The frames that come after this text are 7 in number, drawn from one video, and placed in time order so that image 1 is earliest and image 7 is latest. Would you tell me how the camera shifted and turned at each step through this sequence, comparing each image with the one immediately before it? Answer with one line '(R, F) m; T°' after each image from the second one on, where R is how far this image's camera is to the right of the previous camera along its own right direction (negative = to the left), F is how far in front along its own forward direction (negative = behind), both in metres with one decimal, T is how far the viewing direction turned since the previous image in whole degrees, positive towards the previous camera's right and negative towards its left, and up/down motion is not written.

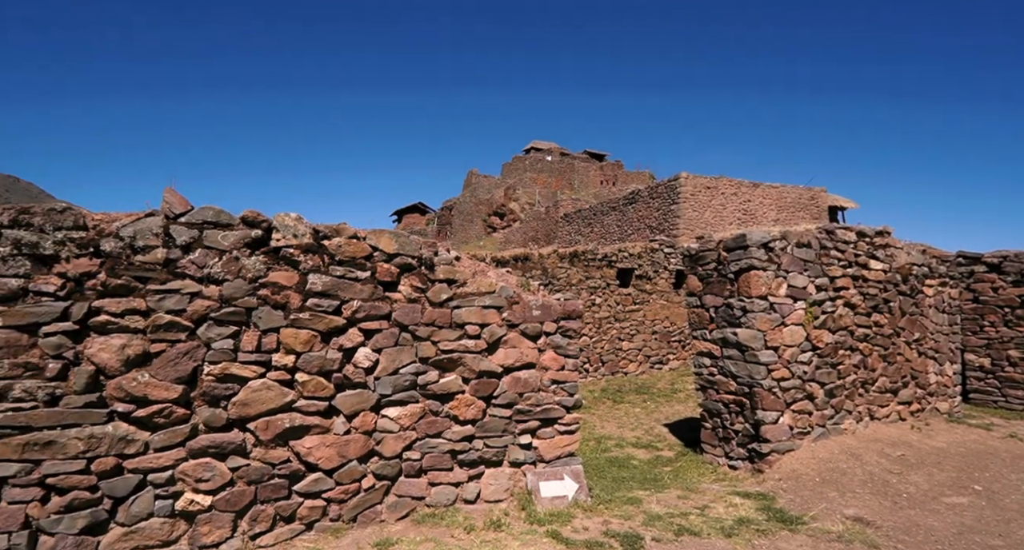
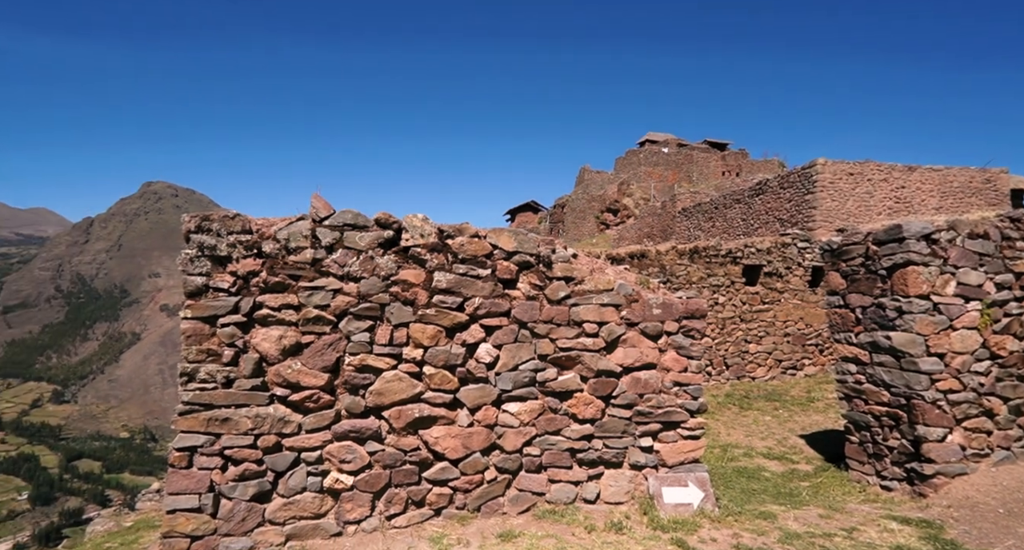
(+0.5, +0.1) m; -15°
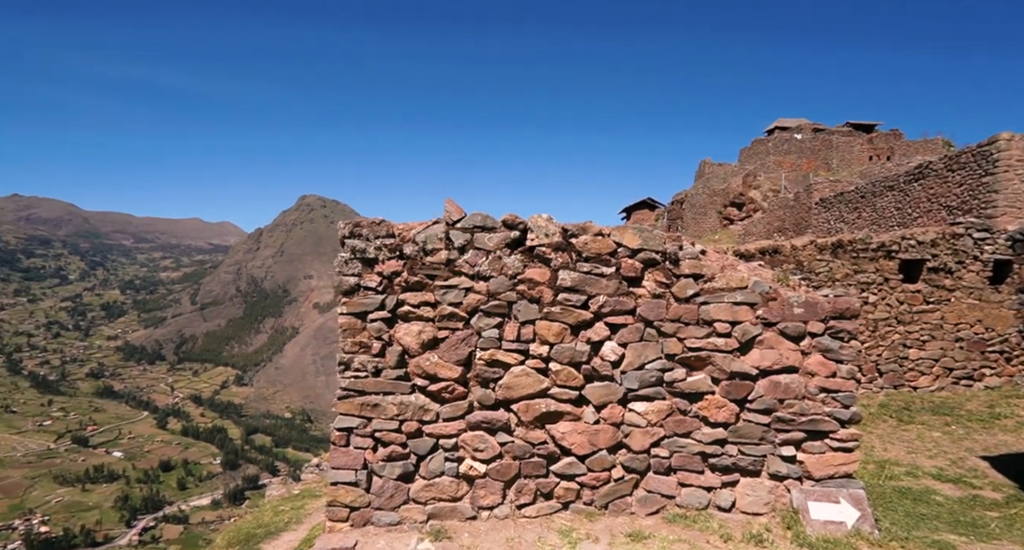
(+0.3, +0.1) m; -14°
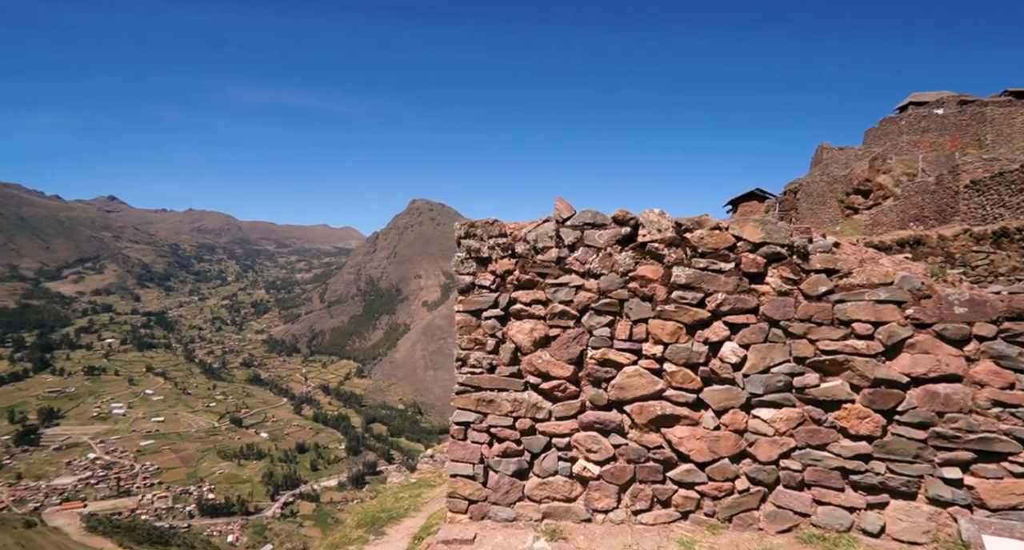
(0.0, +0.1) m; -9°
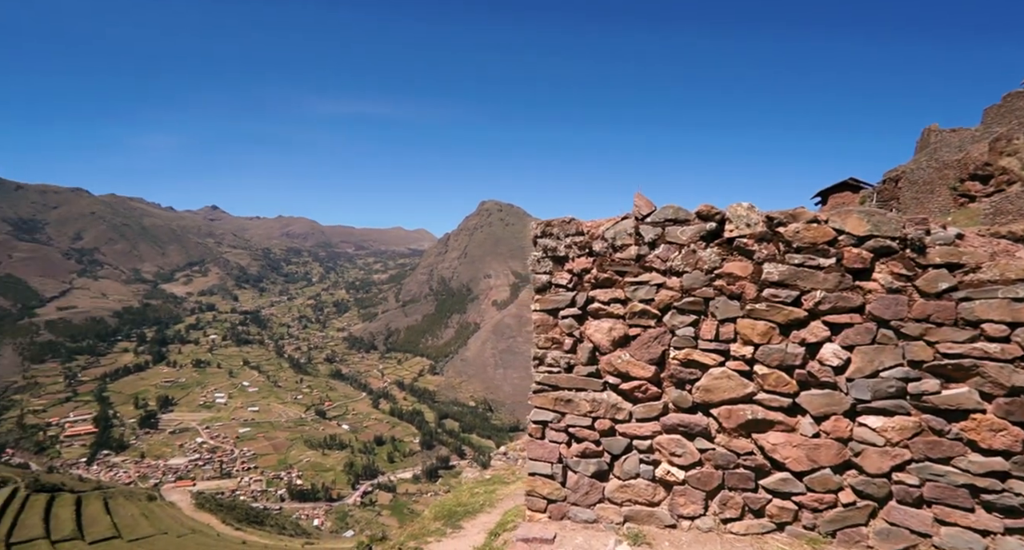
(-0.1, +0.1) m; -6°
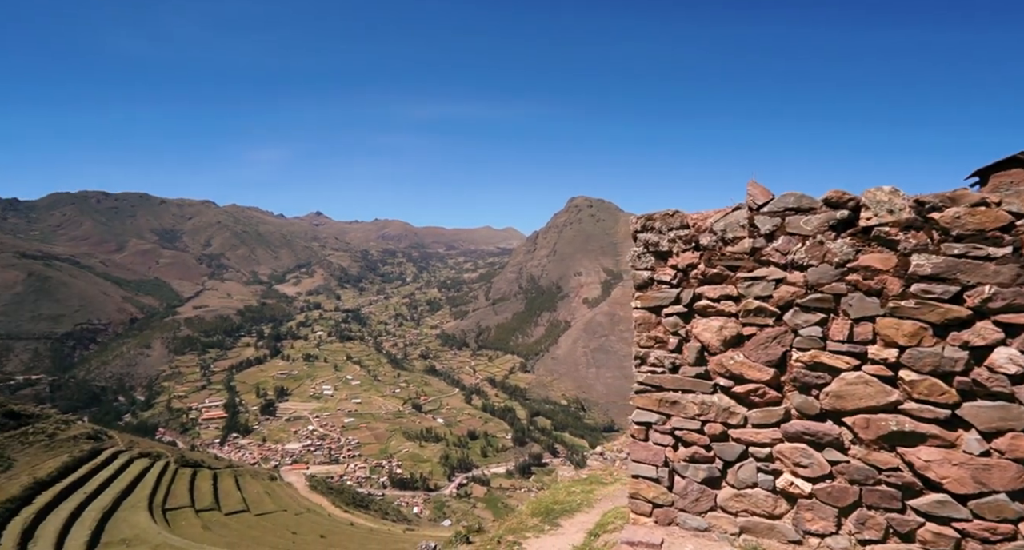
(-0.2, +0.3) m; -8°
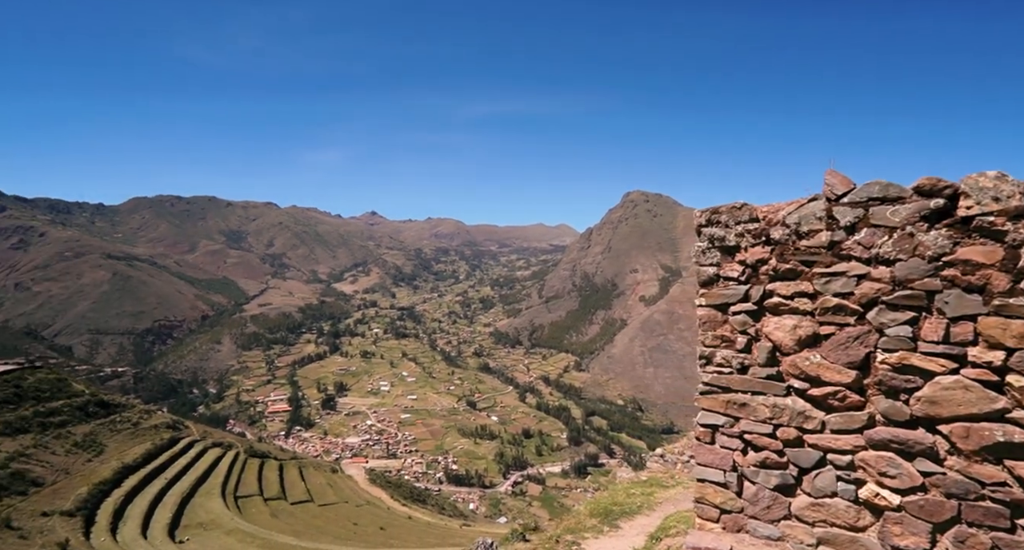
(-0.1, +0.2) m; -5°
